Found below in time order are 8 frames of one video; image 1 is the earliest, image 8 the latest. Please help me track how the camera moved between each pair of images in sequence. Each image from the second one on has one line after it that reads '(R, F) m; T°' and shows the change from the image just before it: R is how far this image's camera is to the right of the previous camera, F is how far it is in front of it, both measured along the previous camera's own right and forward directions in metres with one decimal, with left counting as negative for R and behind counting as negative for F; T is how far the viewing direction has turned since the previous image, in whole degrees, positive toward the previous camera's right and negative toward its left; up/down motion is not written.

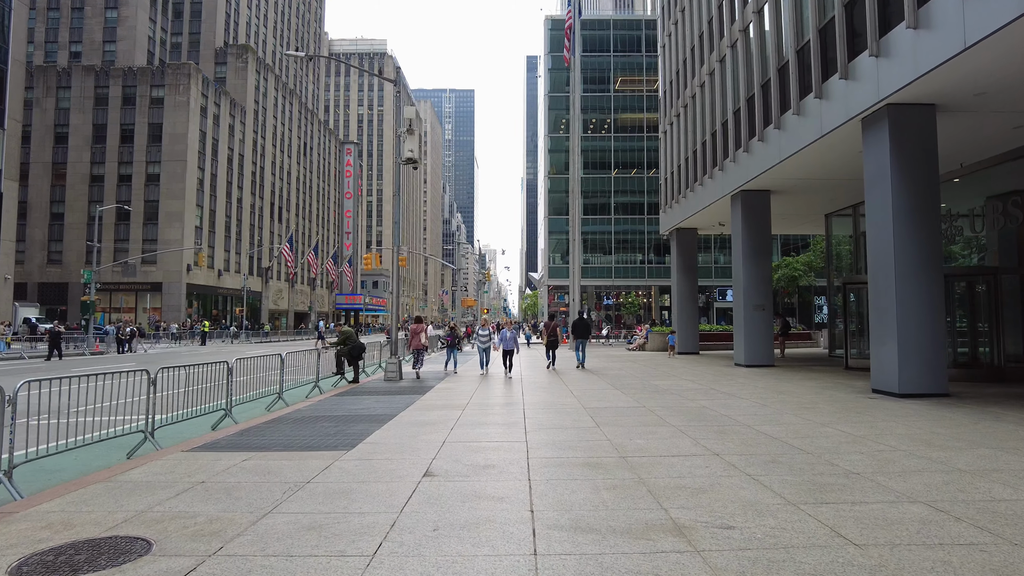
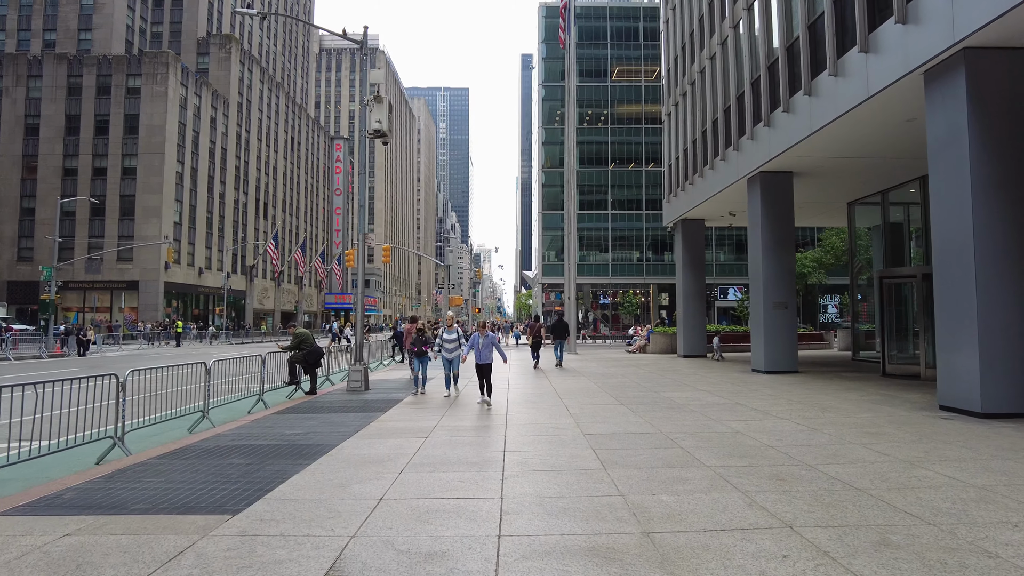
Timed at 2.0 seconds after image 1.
(+0.2, +2.5) m; 0°
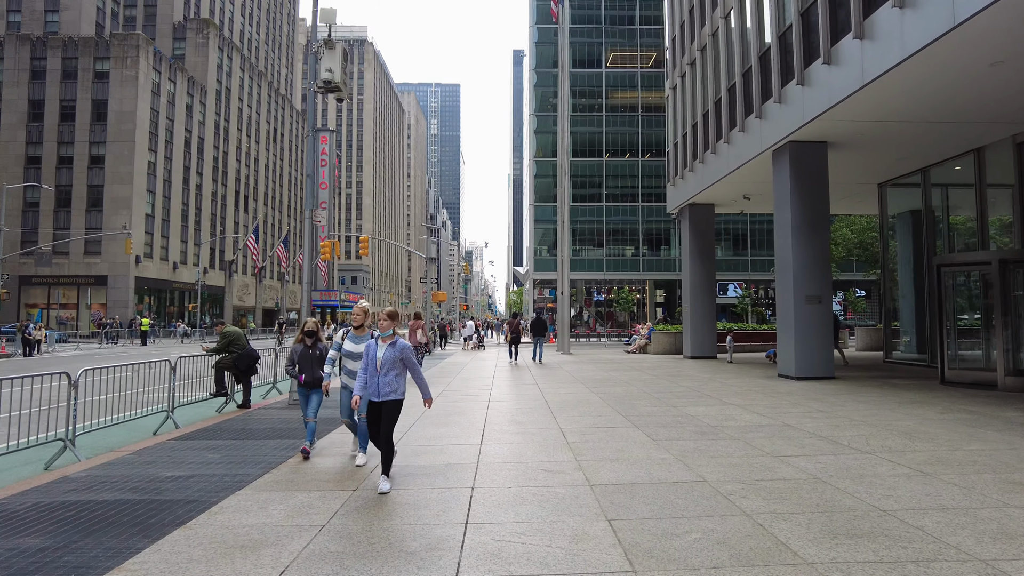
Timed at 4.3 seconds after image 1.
(+0.2, +2.8) m; +1°
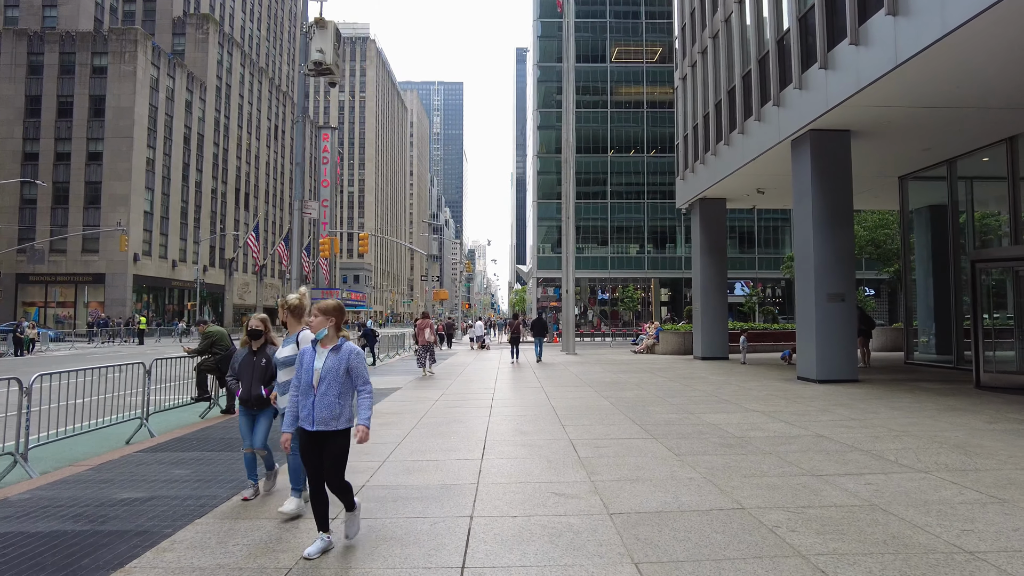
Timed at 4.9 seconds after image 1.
(0.0, +0.9) m; 0°
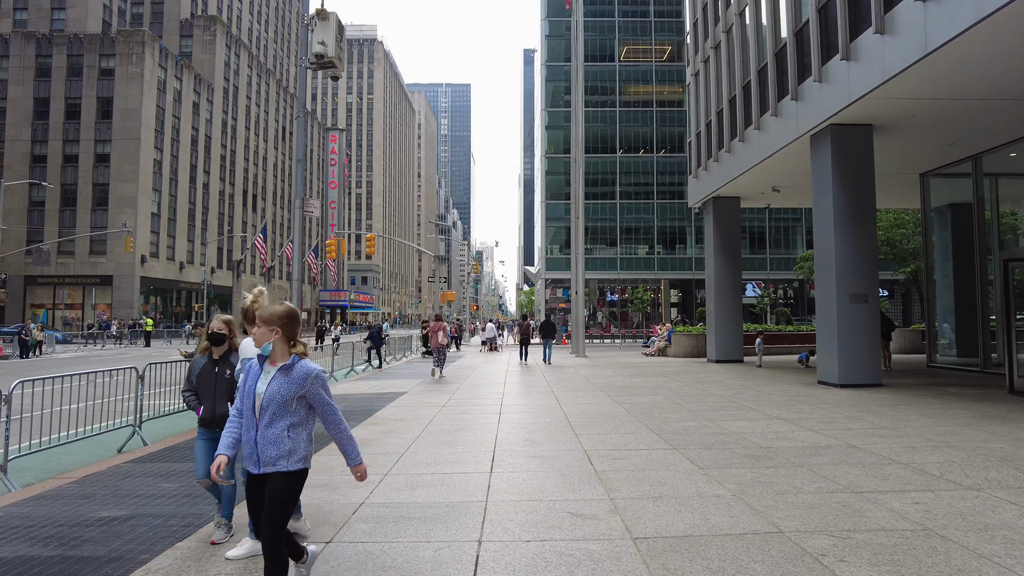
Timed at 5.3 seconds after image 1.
(0.0, +0.5) m; -1°
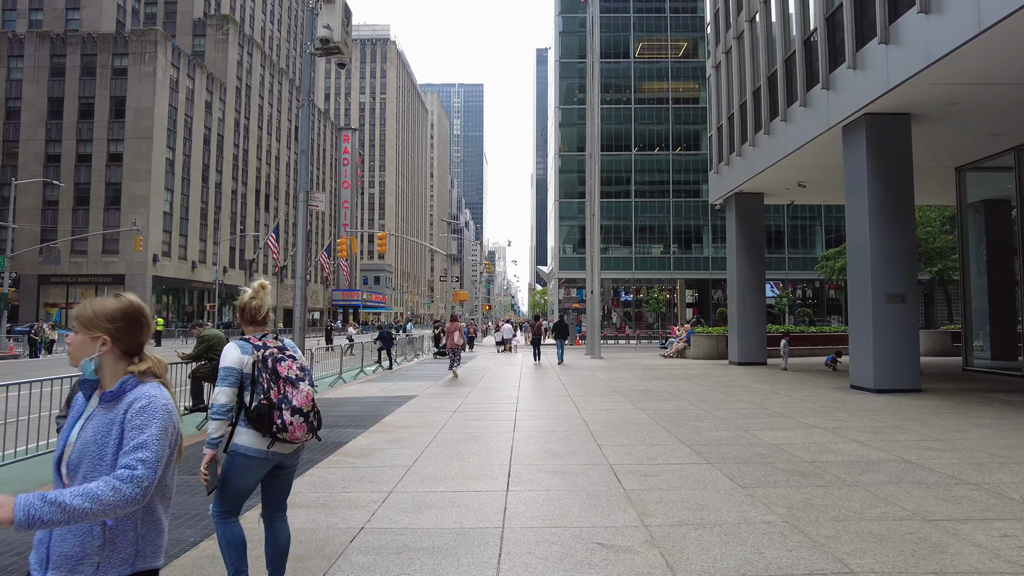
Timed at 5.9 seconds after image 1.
(-0.1, +0.7) m; -1°
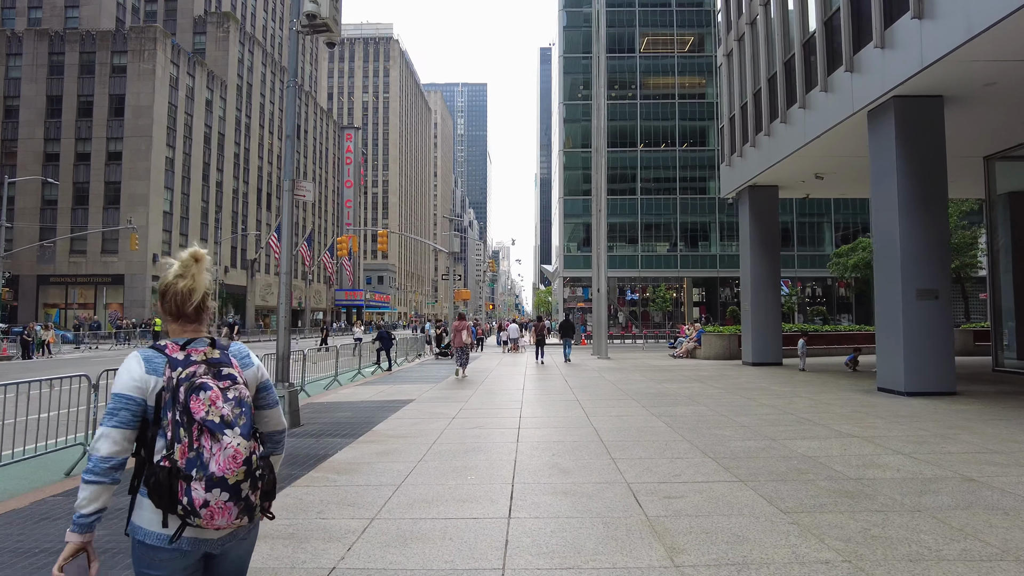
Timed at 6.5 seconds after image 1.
(0.0, +0.9) m; 0°
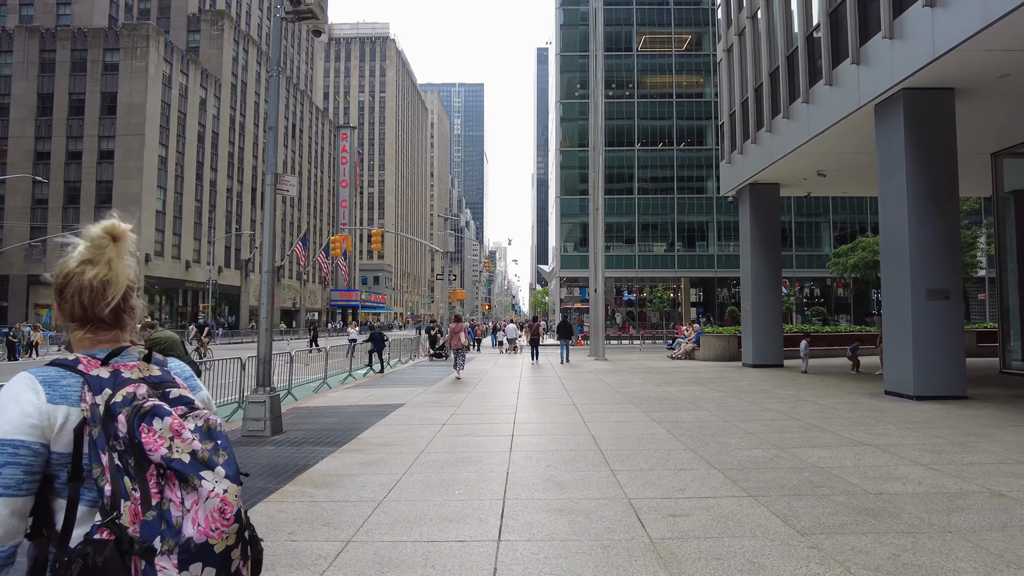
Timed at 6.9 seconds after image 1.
(0.0, +0.5) m; 0°
